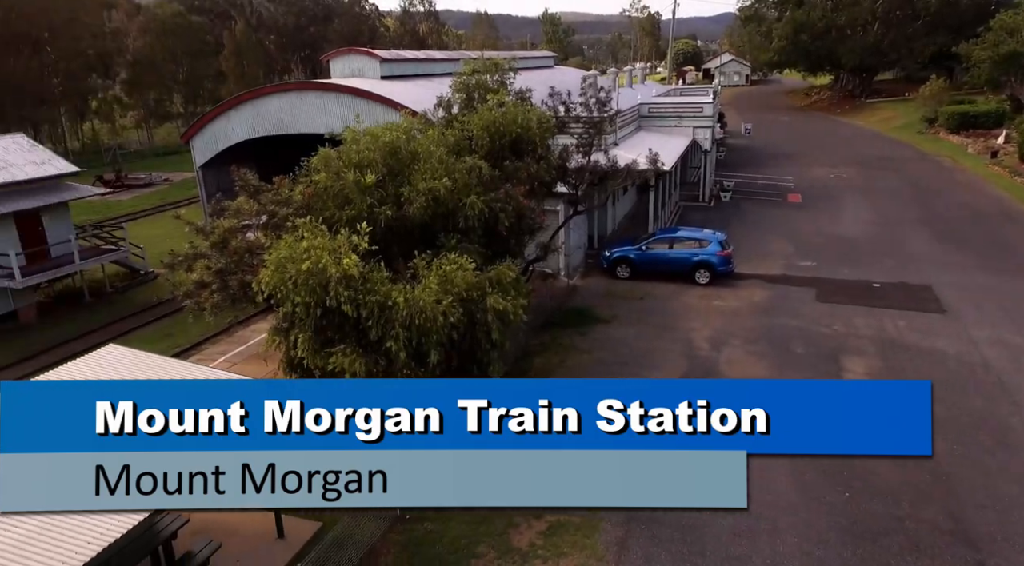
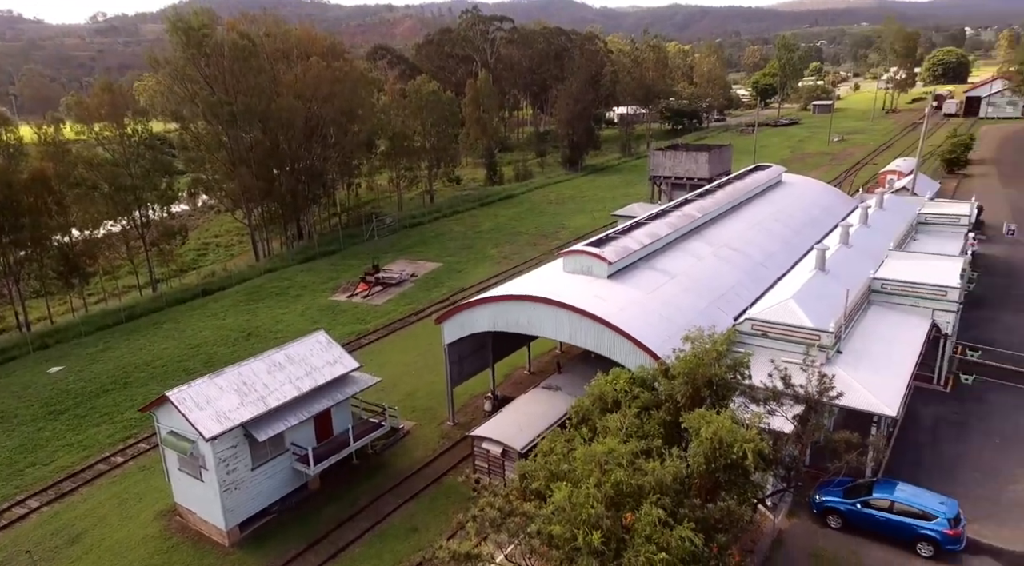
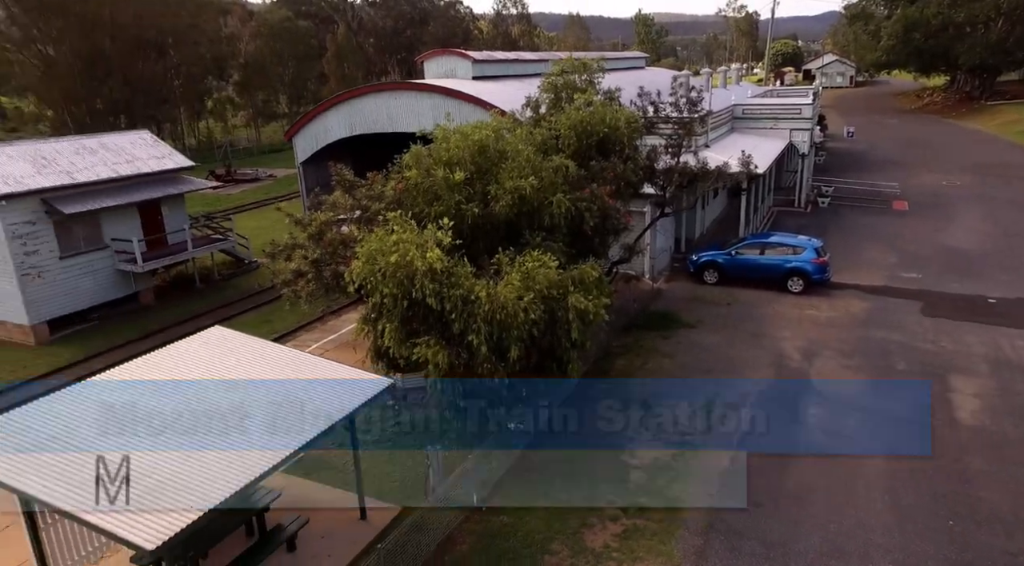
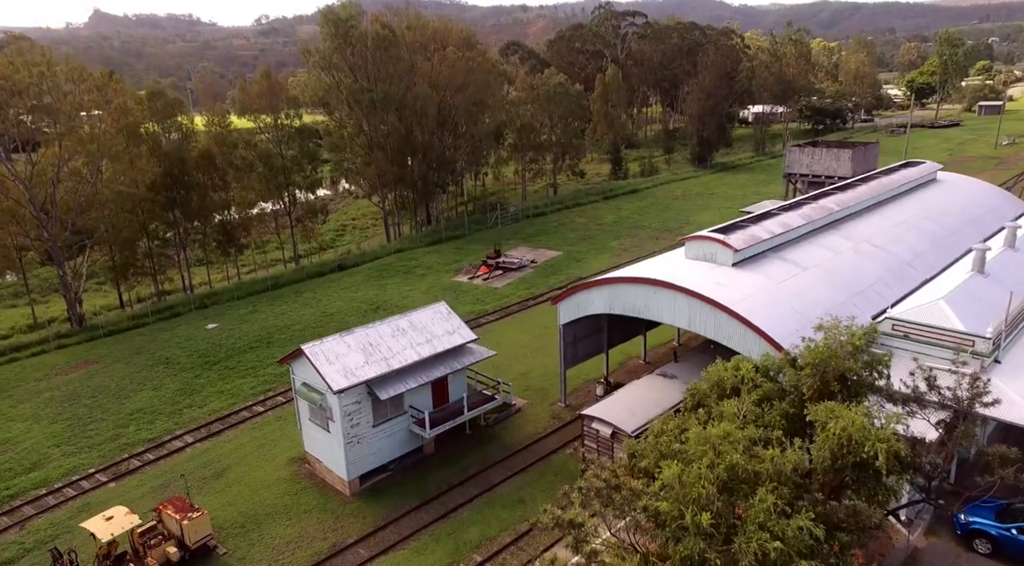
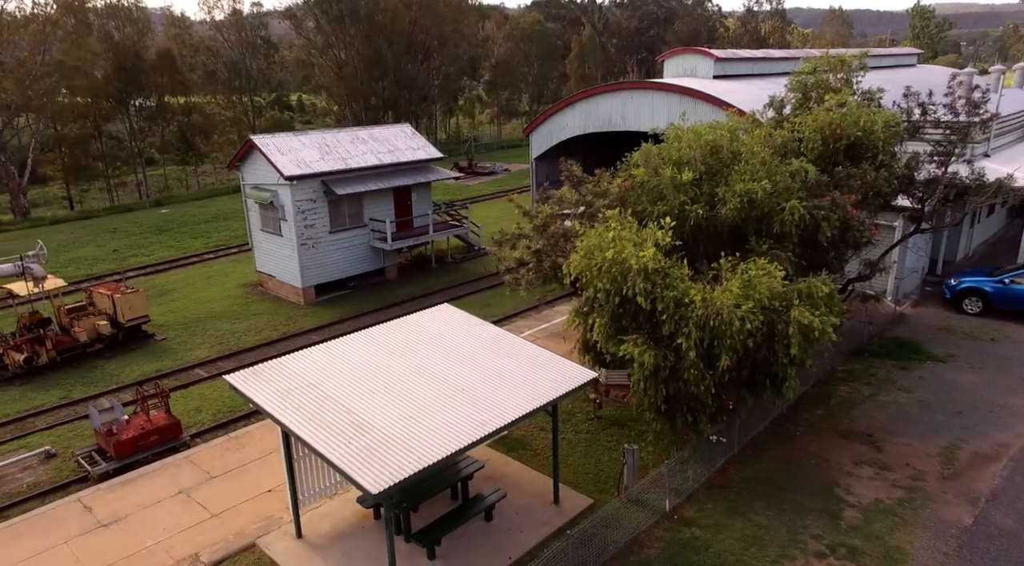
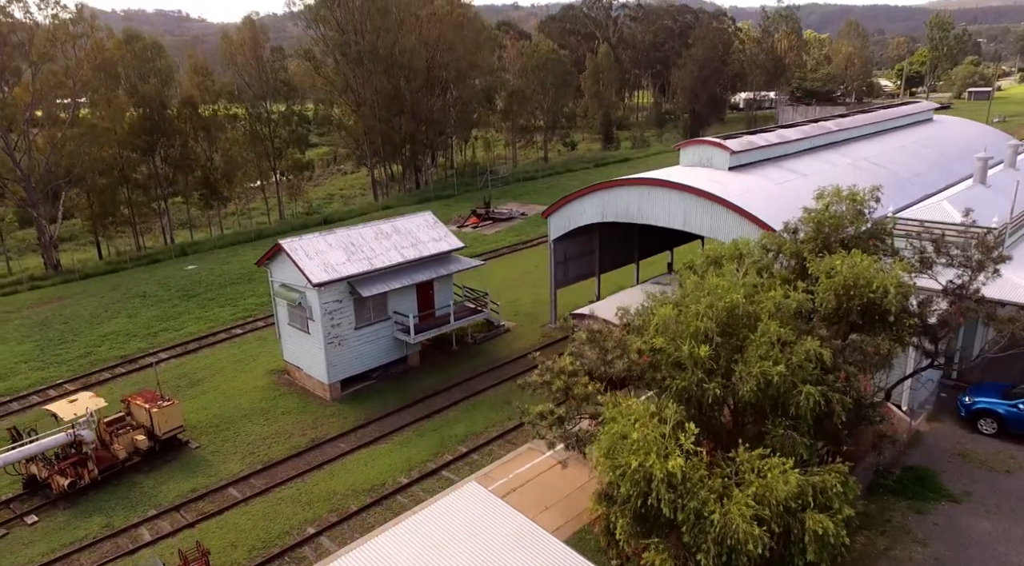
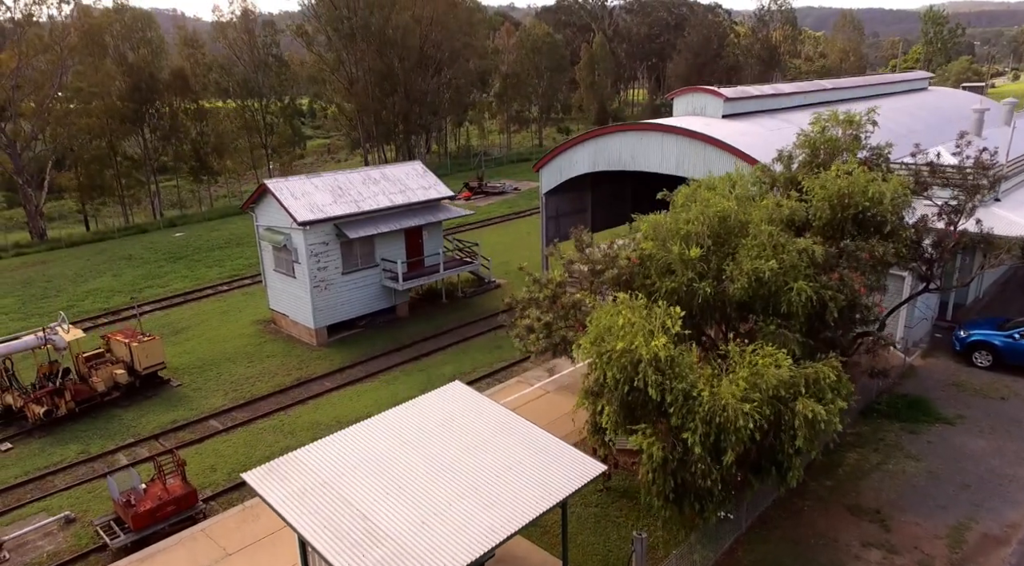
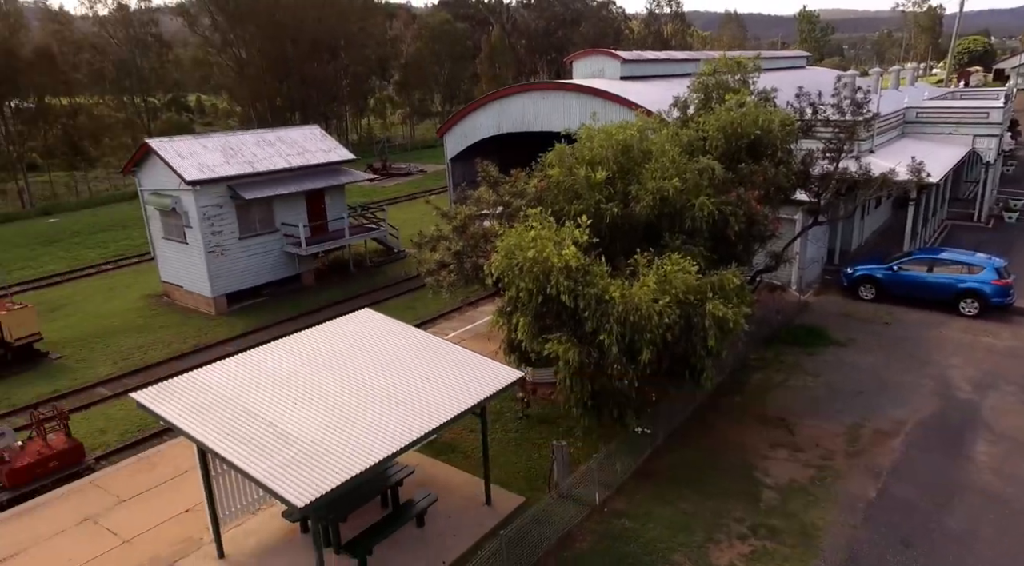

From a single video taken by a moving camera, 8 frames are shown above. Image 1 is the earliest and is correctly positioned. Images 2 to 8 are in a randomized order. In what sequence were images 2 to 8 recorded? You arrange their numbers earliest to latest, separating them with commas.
3, 8, 5, 7, 6, 4, 2
